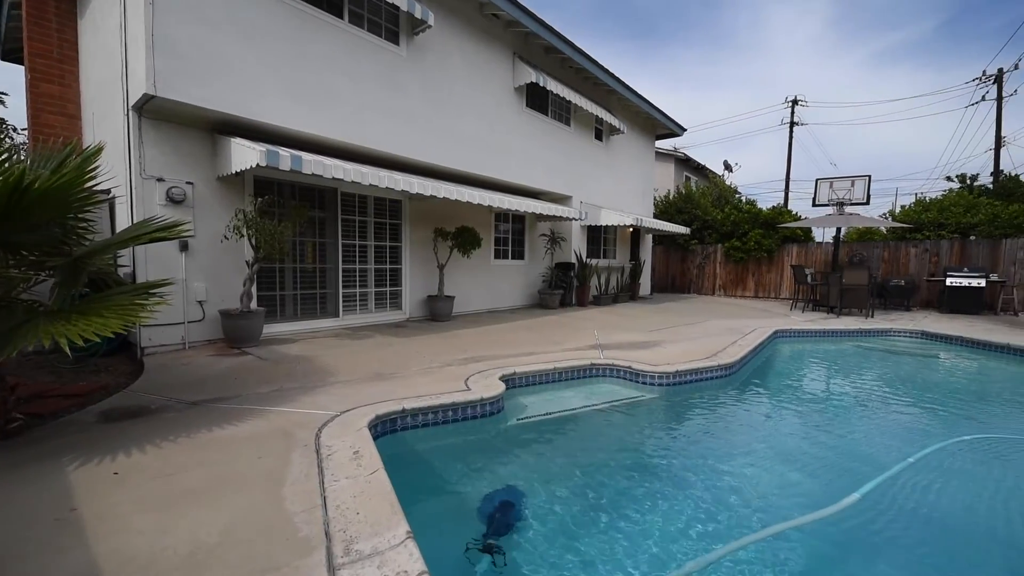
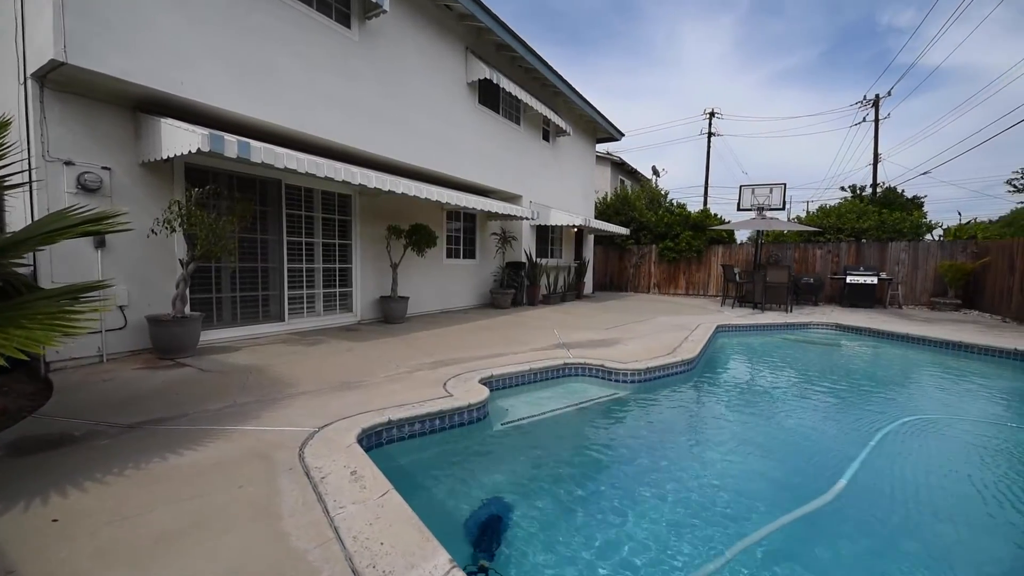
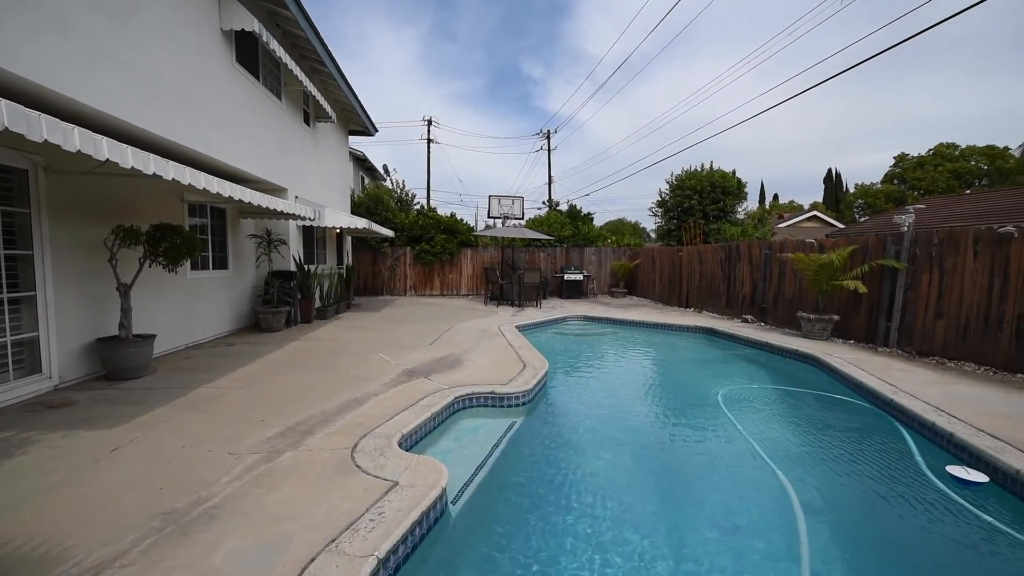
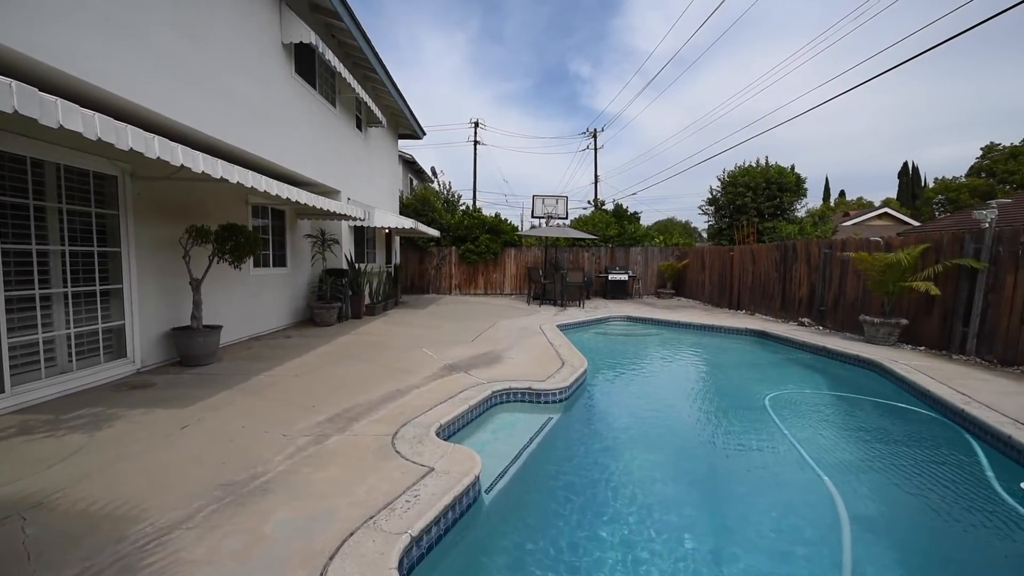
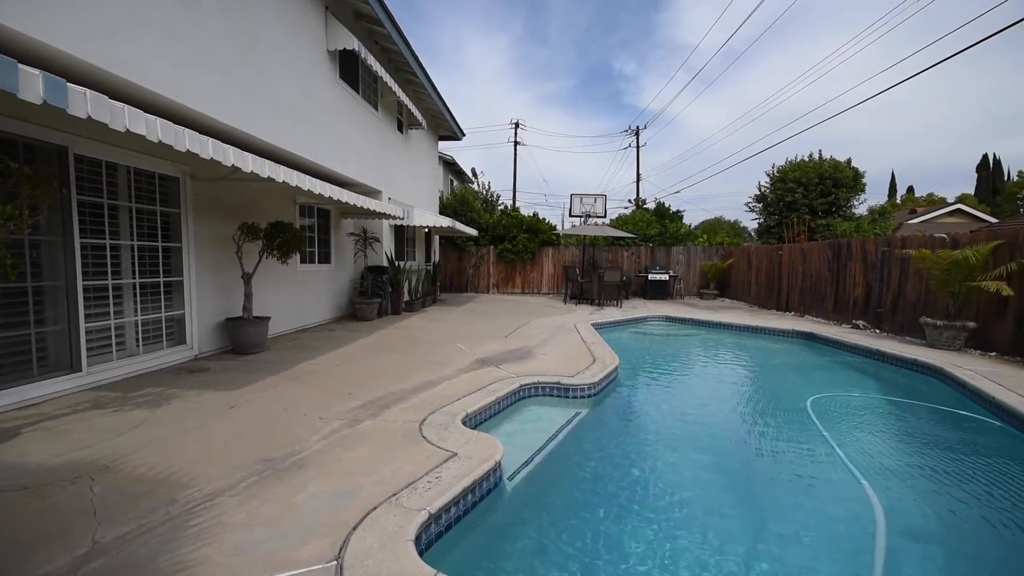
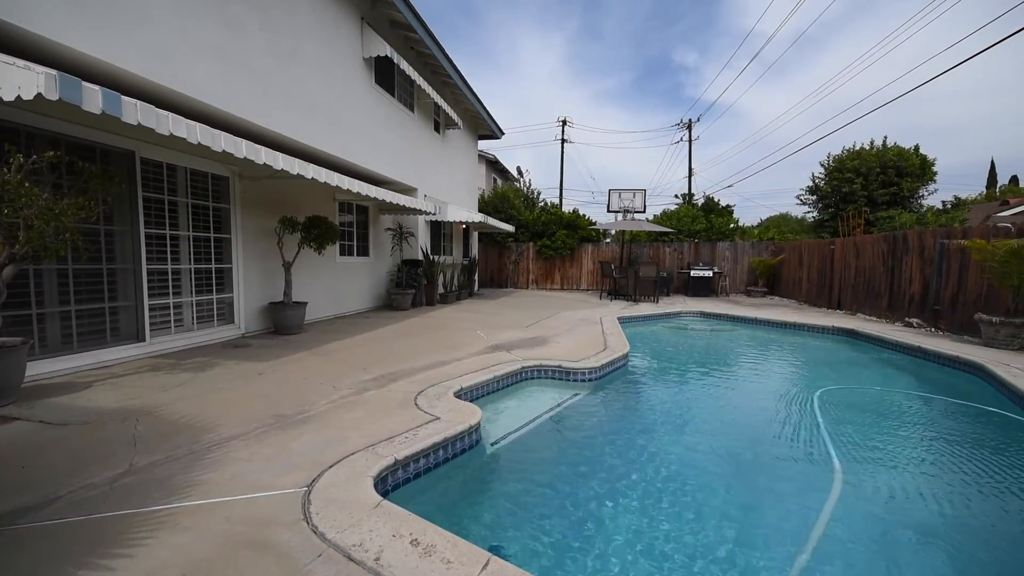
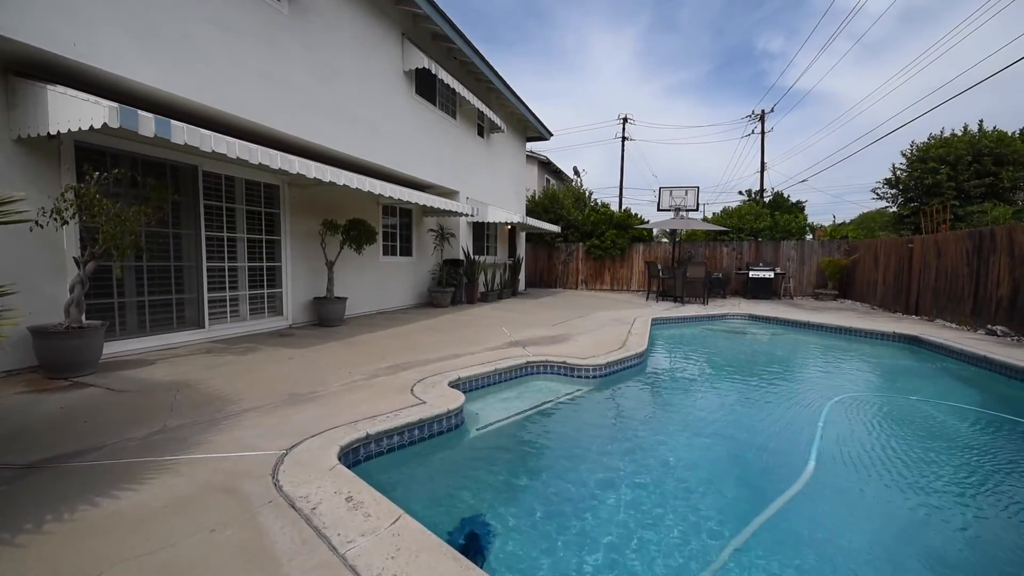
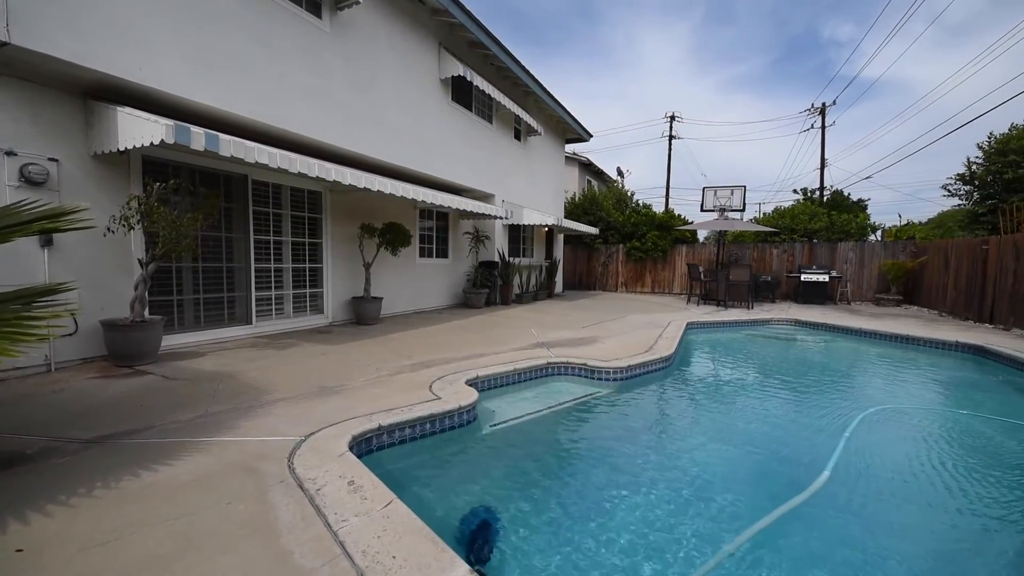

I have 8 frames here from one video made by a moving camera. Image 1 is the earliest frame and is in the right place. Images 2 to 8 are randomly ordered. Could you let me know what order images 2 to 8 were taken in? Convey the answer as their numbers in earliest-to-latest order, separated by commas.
2, 8, 7, 6, 5, 4, 3
